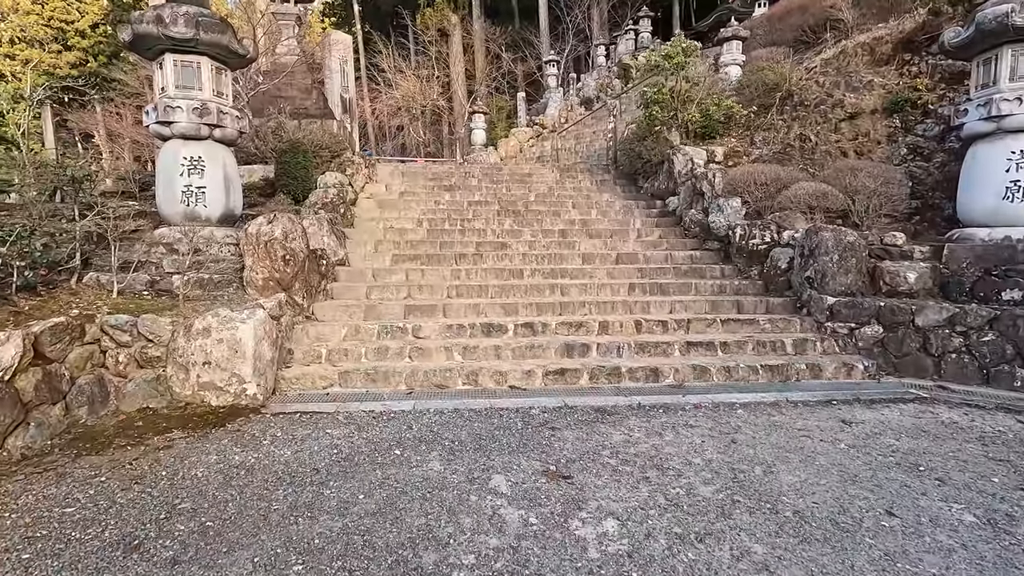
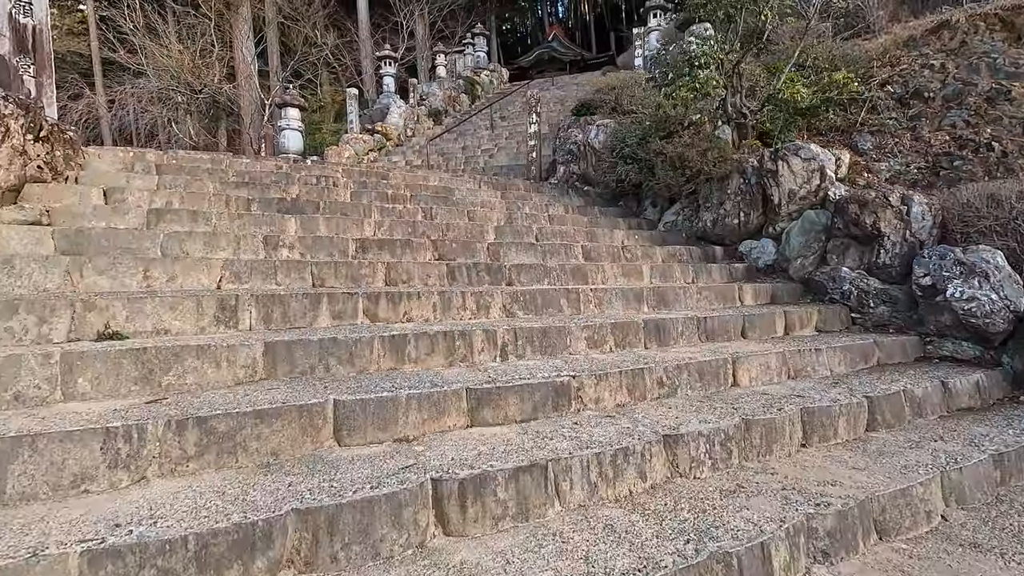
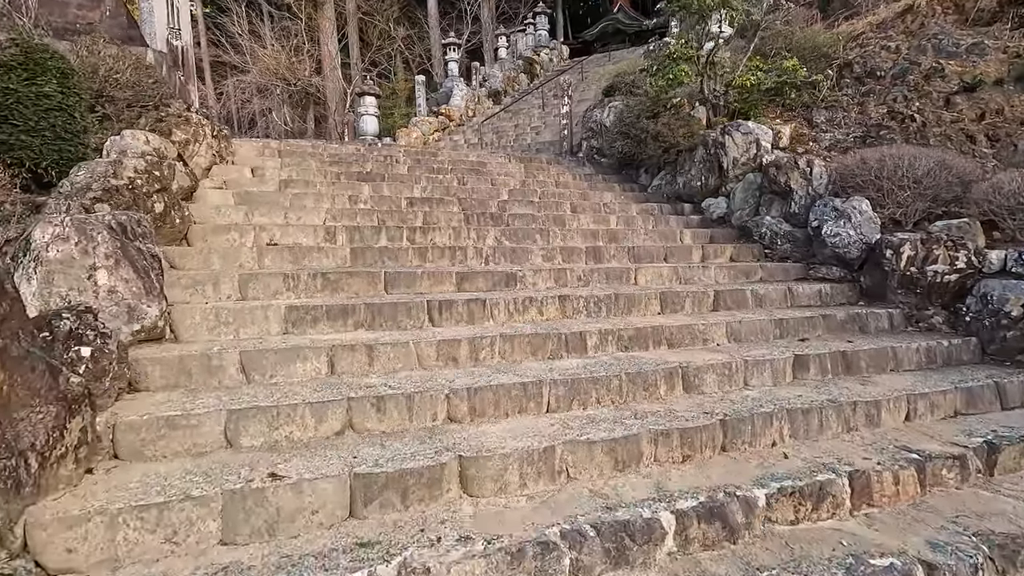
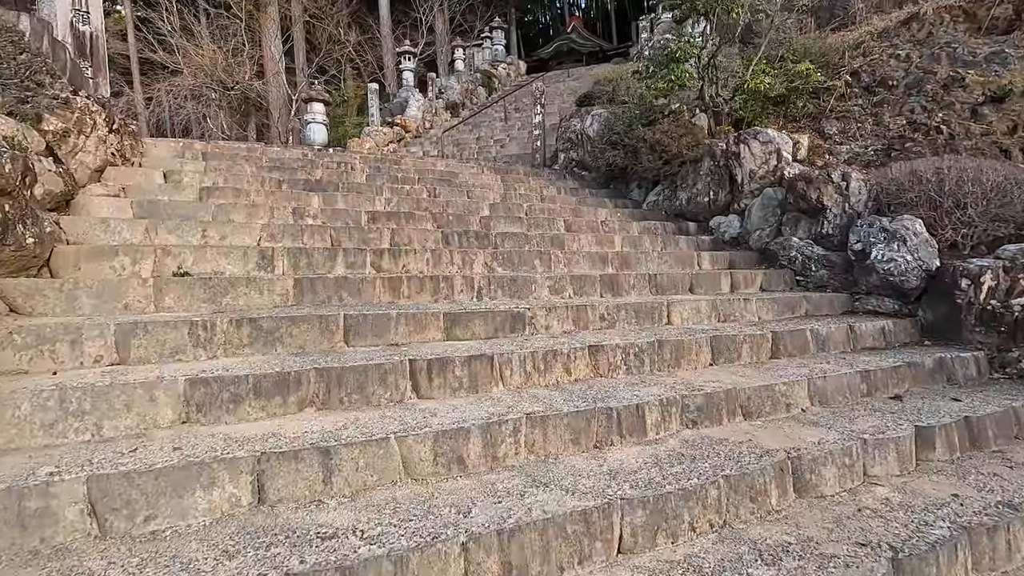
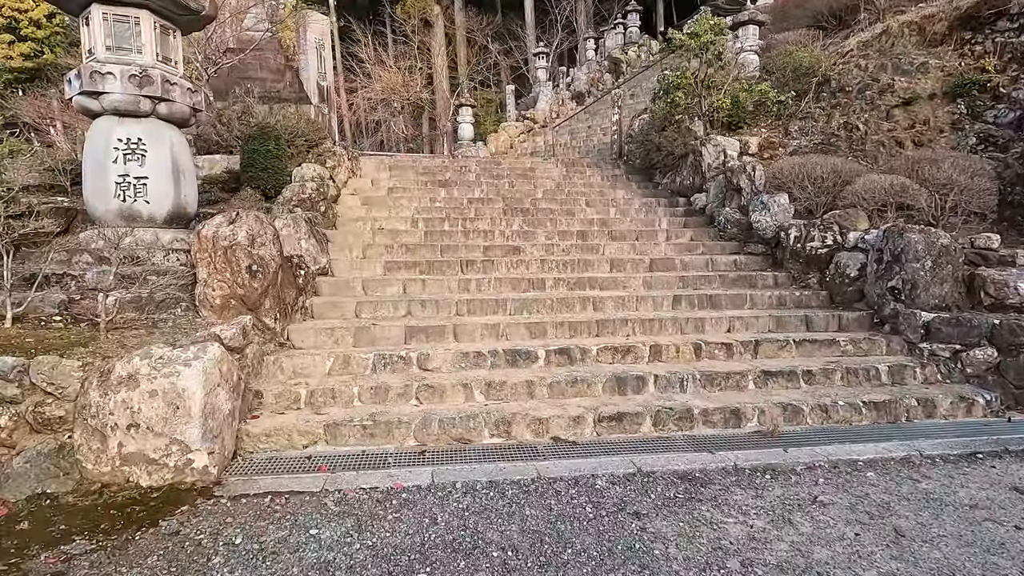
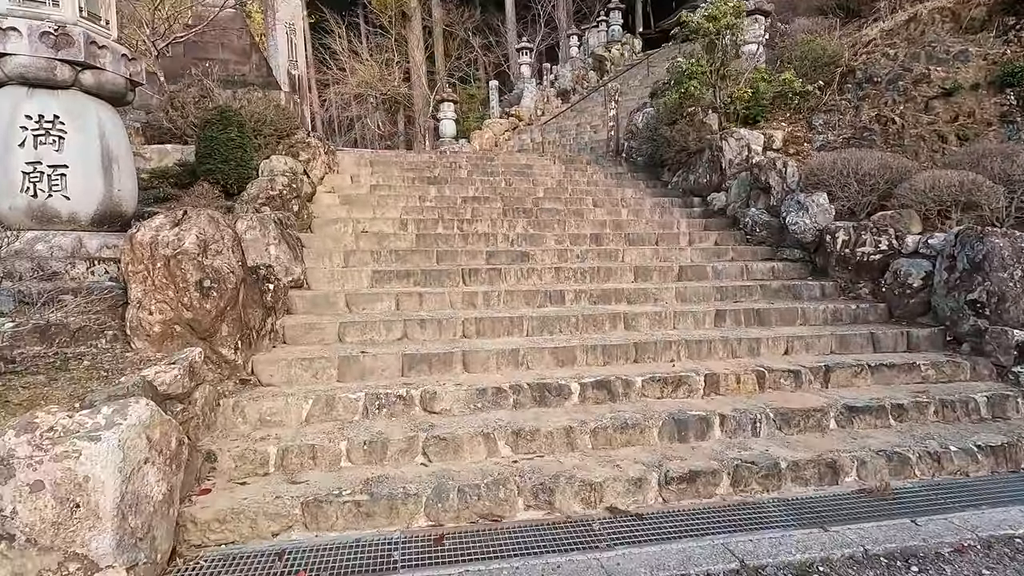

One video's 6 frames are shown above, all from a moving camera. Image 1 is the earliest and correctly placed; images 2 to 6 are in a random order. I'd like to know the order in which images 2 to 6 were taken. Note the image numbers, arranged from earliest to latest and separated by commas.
5, 6, 3, 4, 2
